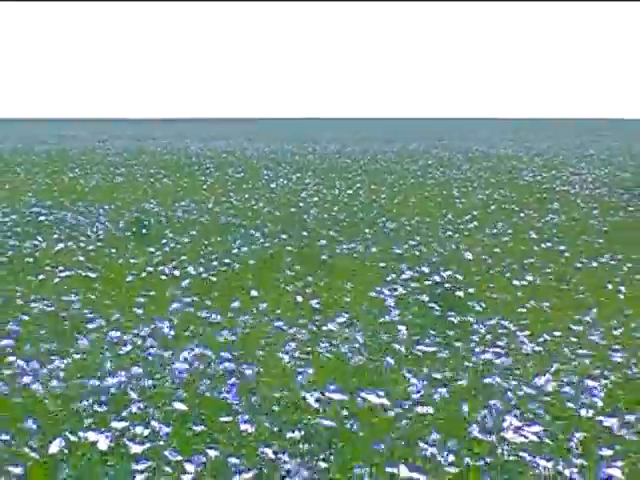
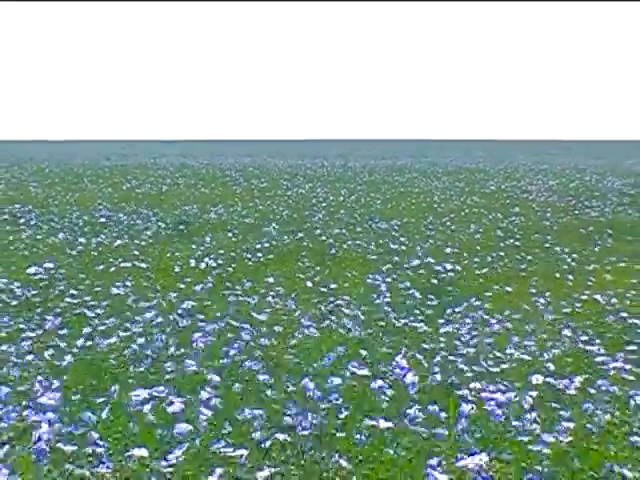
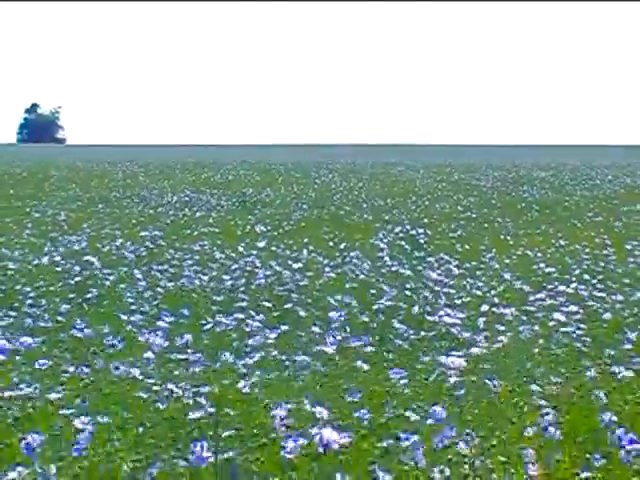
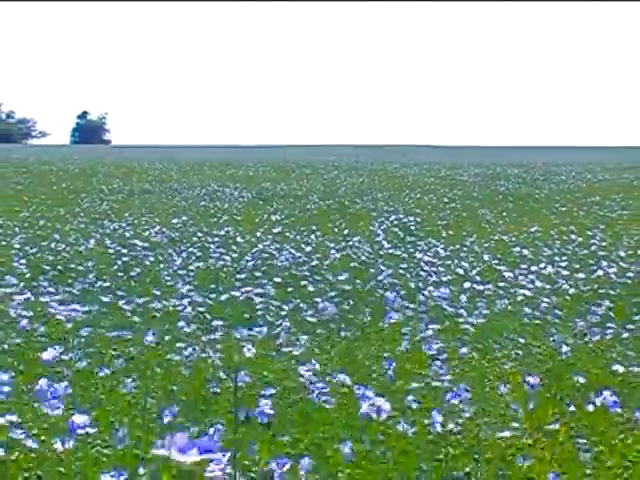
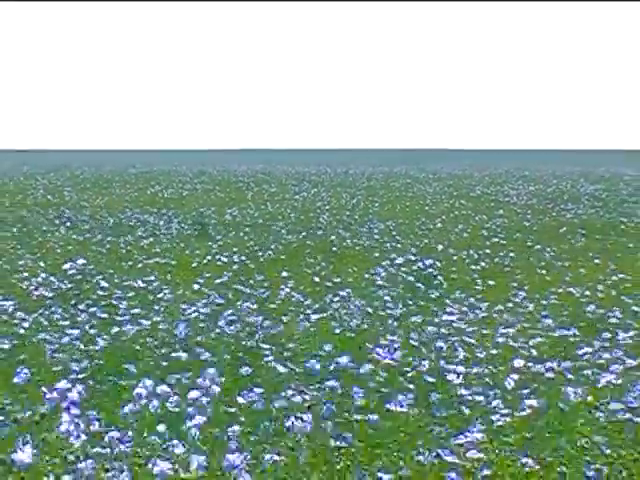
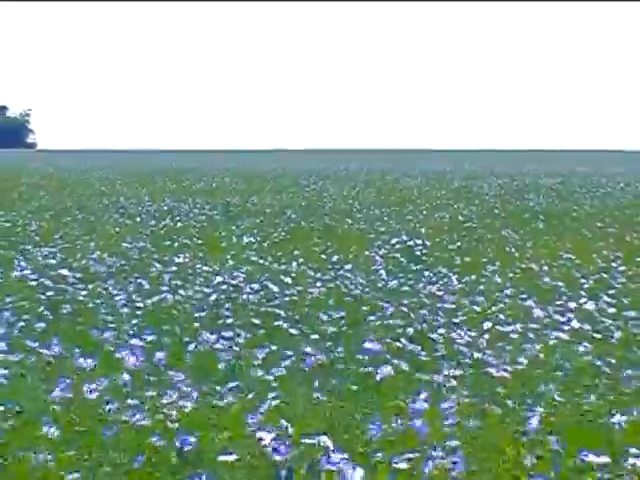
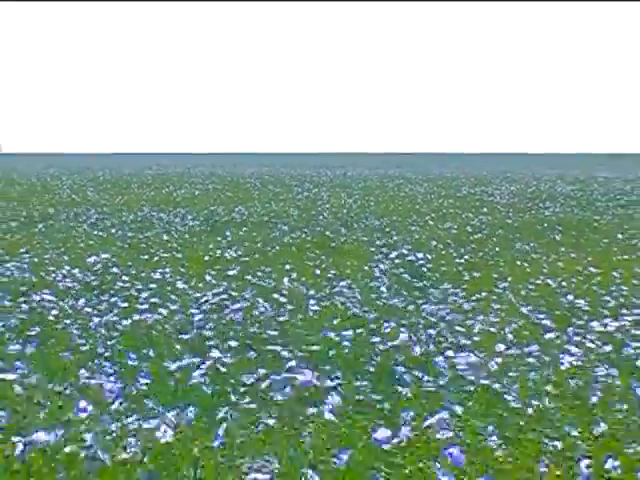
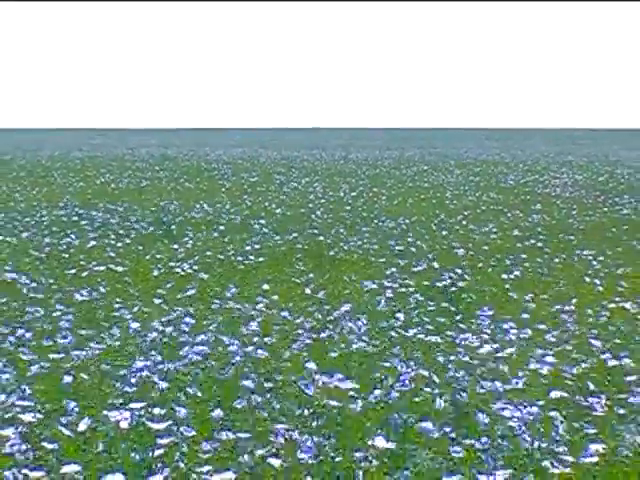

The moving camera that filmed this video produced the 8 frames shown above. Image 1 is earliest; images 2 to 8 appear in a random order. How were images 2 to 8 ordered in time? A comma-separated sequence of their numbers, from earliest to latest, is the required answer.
8, 2, 5, 7, 6, 3, 4
